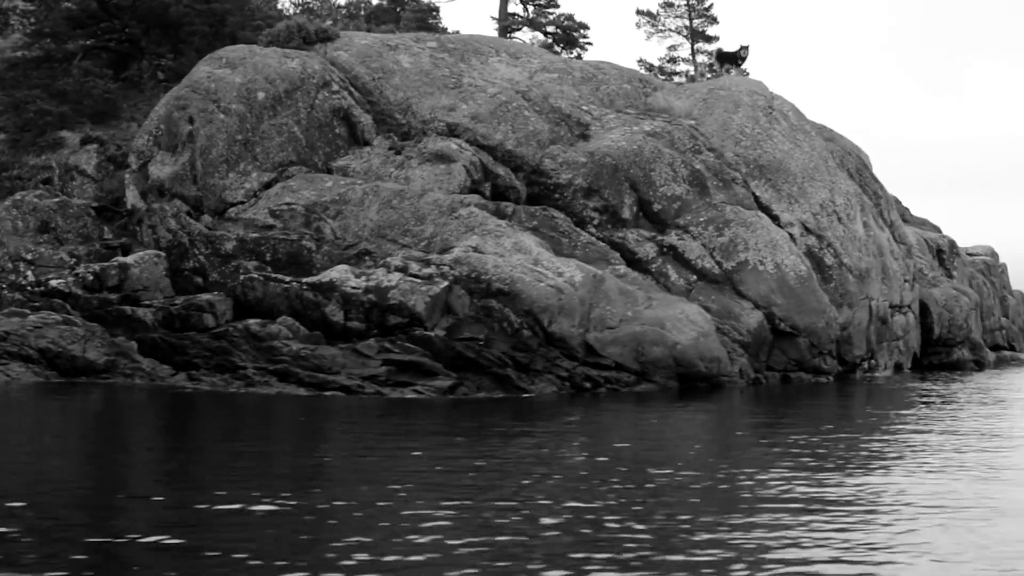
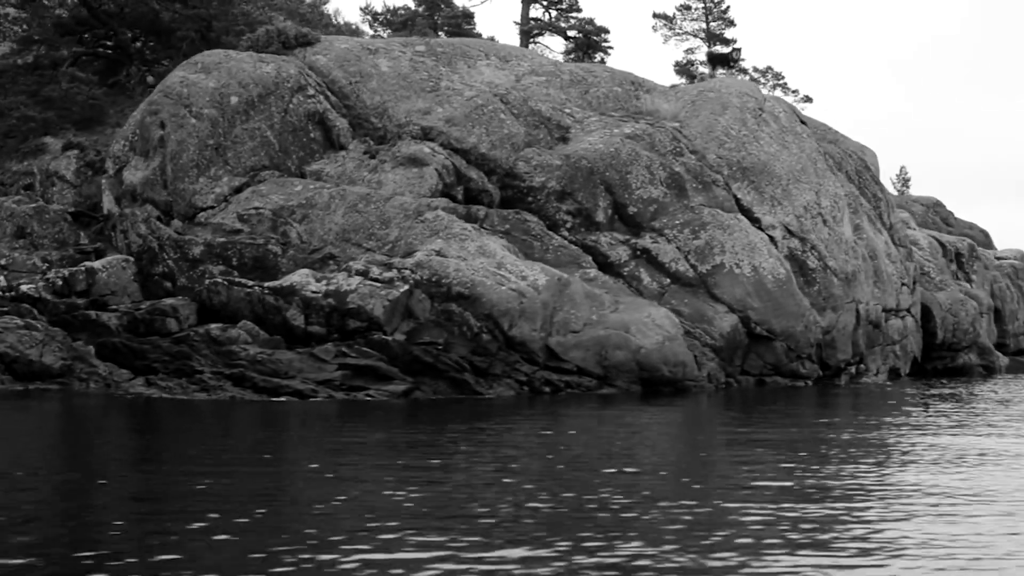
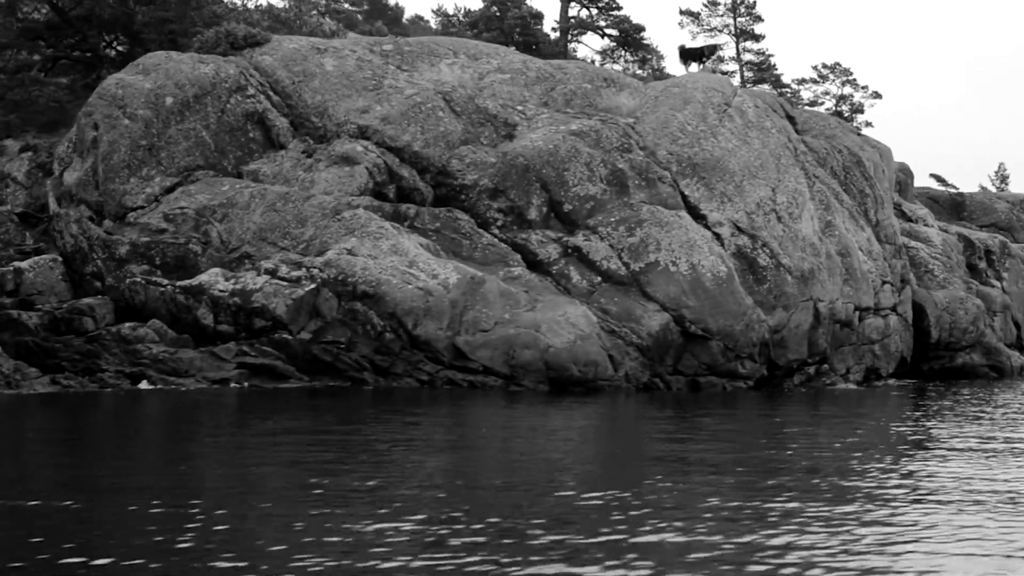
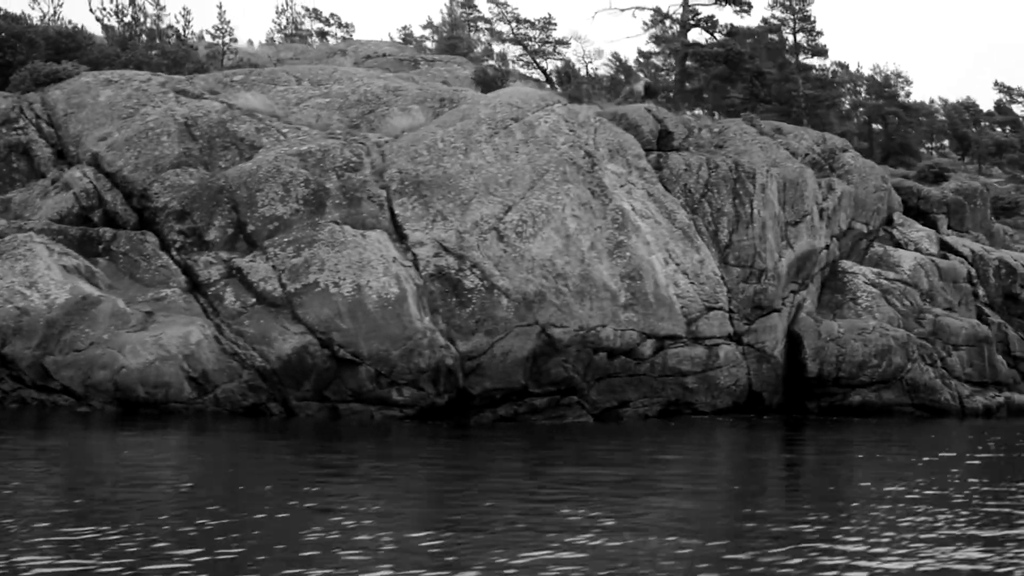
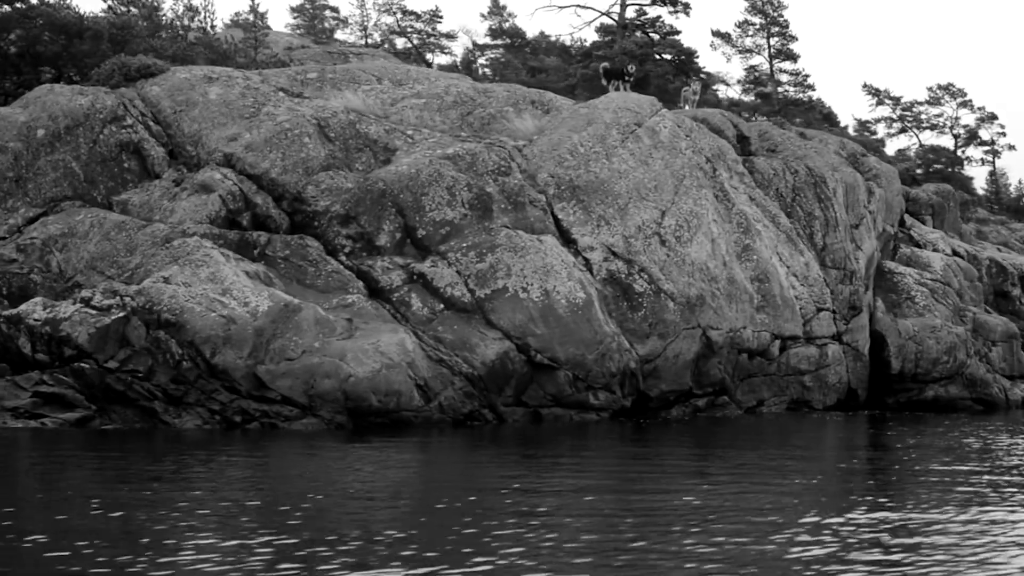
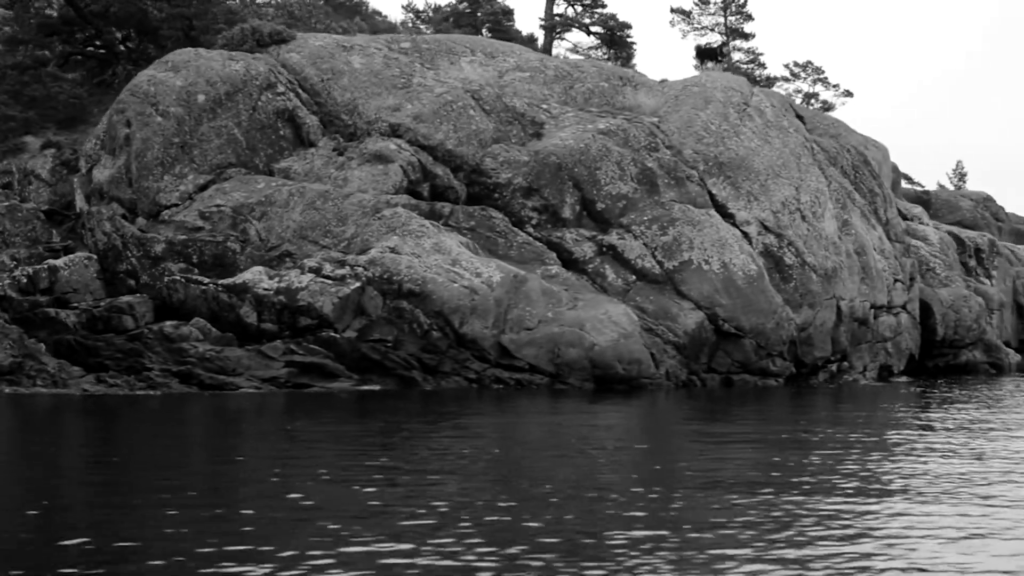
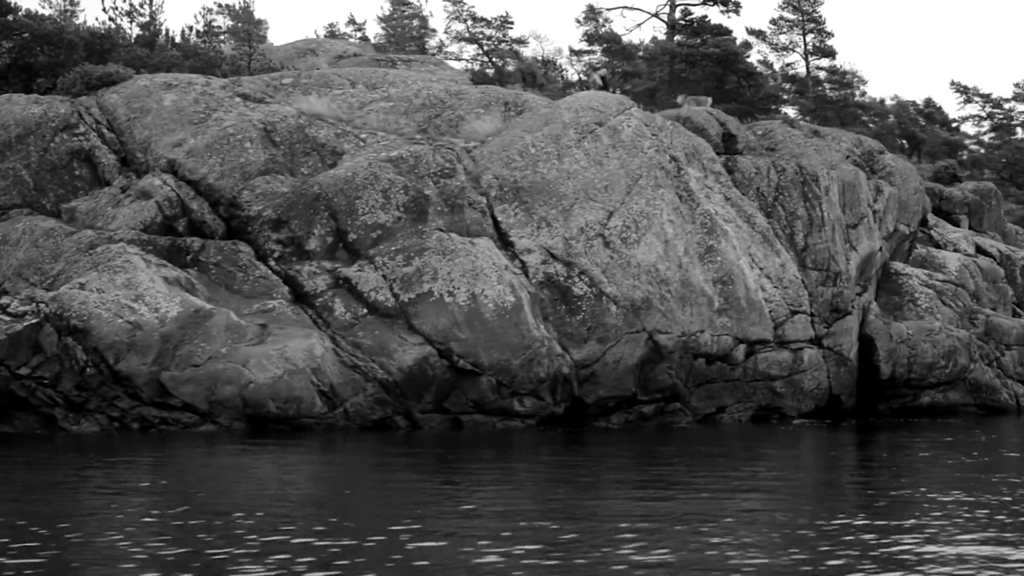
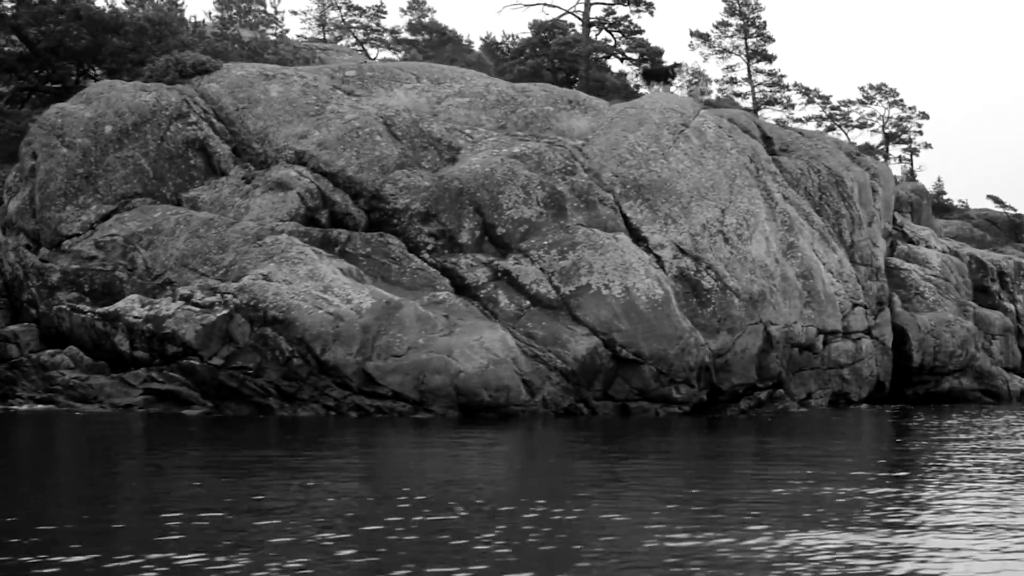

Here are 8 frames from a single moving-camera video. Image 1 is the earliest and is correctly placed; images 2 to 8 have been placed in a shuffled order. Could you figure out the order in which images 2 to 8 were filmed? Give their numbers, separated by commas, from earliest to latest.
2, 6, 3, 8, 5, 7, 4
